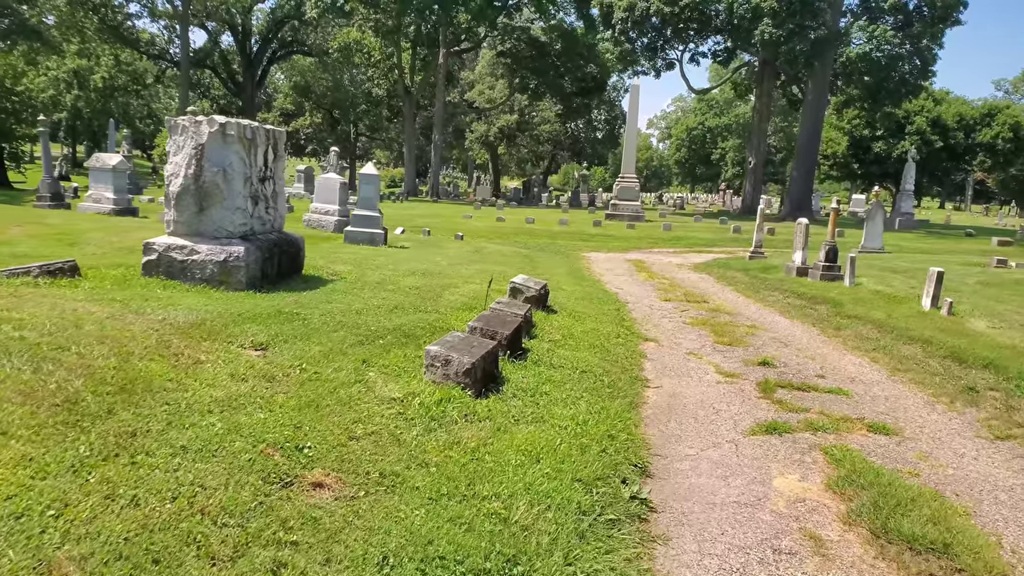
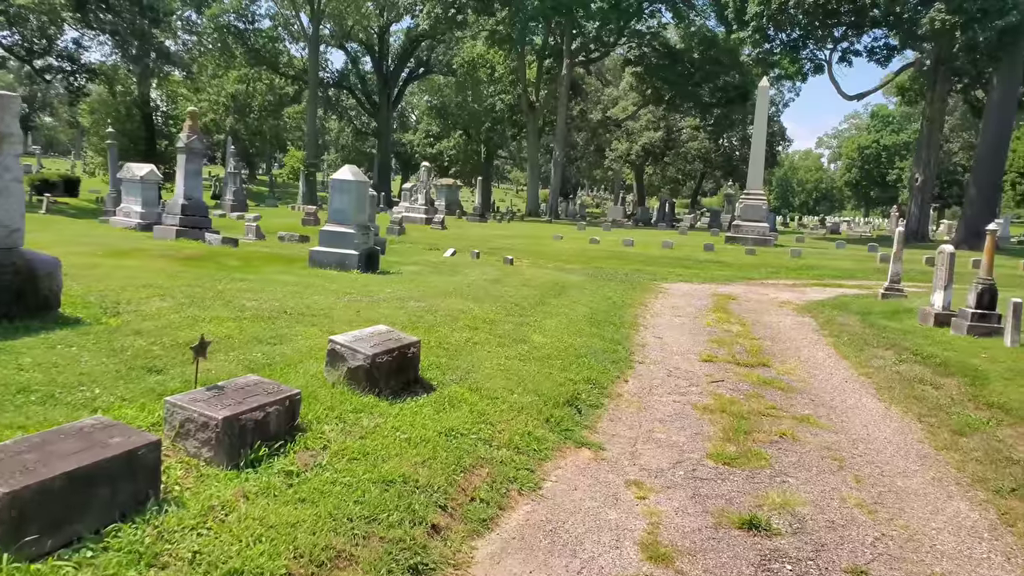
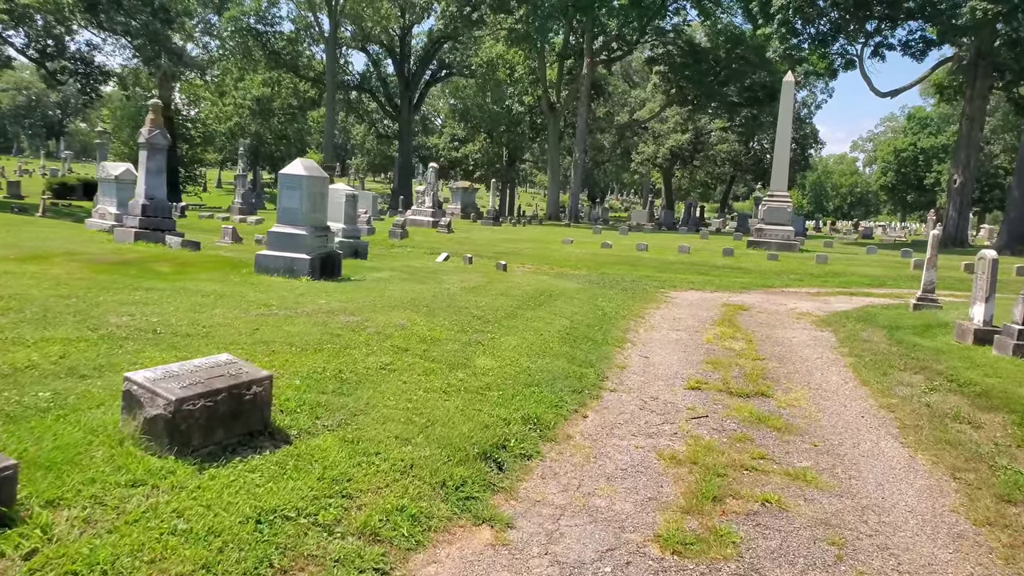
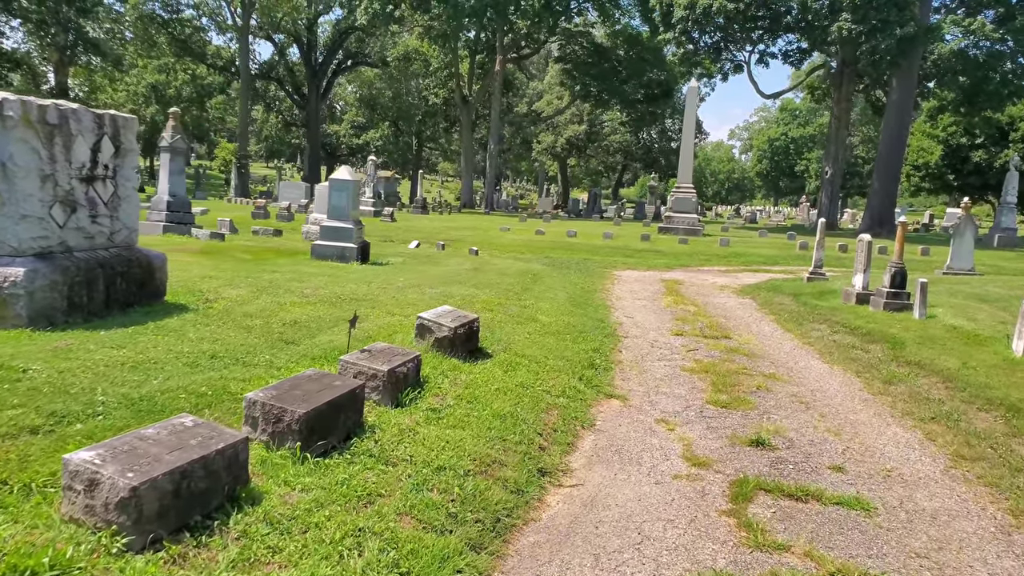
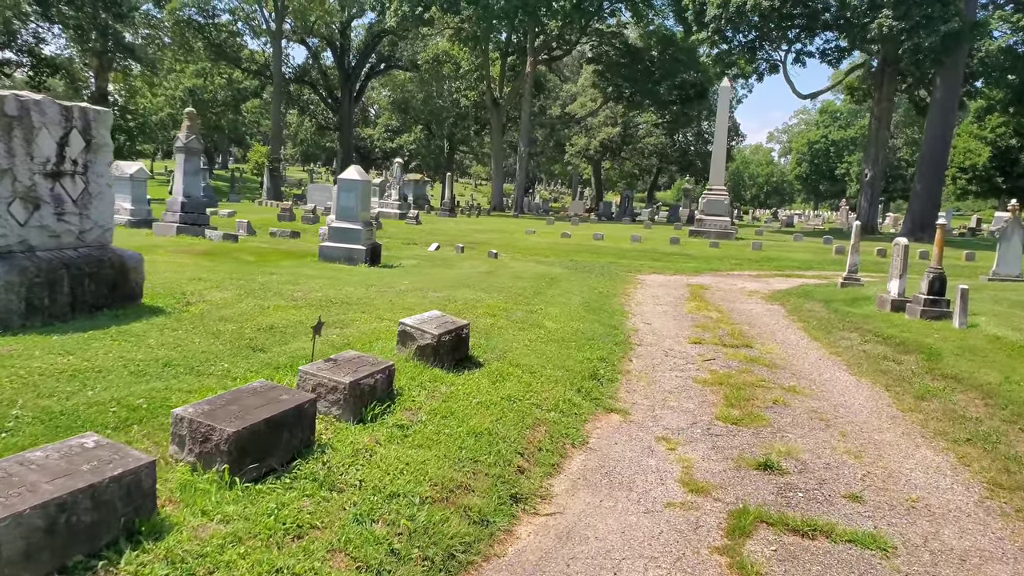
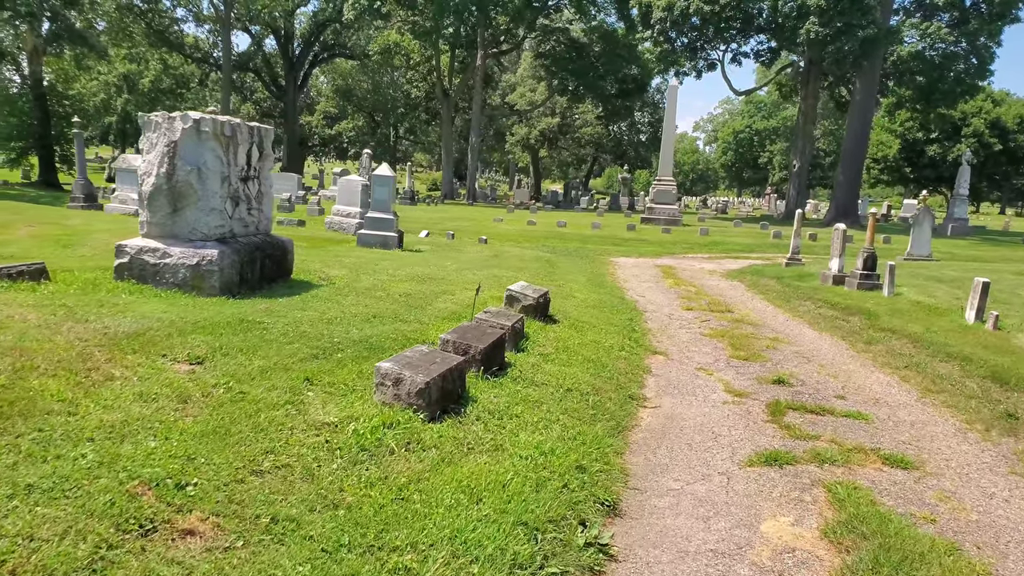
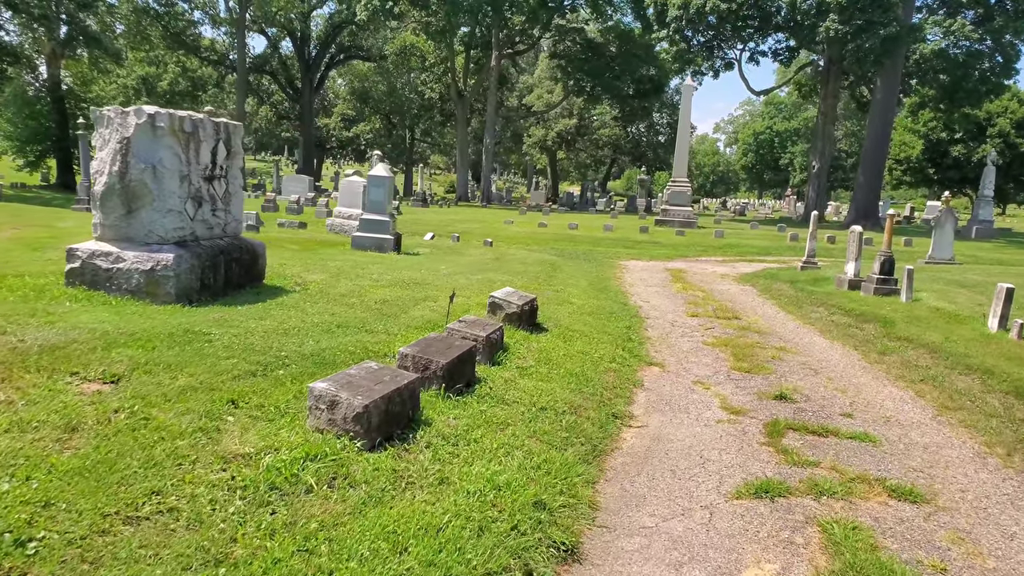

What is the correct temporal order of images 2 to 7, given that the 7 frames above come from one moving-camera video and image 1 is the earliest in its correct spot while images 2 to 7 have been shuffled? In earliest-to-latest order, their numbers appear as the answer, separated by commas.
6, 7, 4, 5, 2, 3
